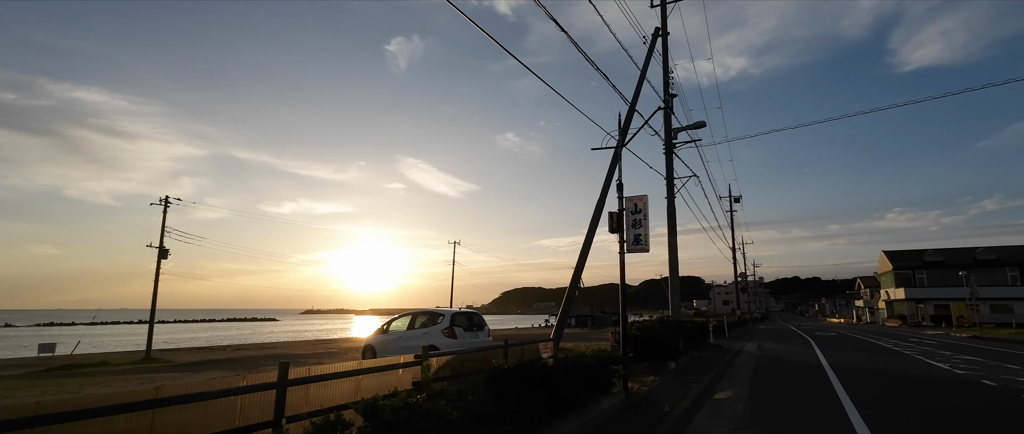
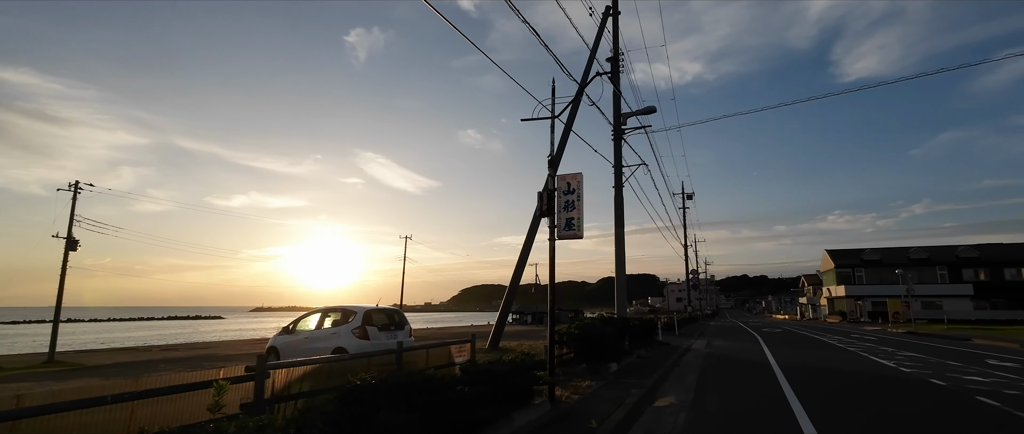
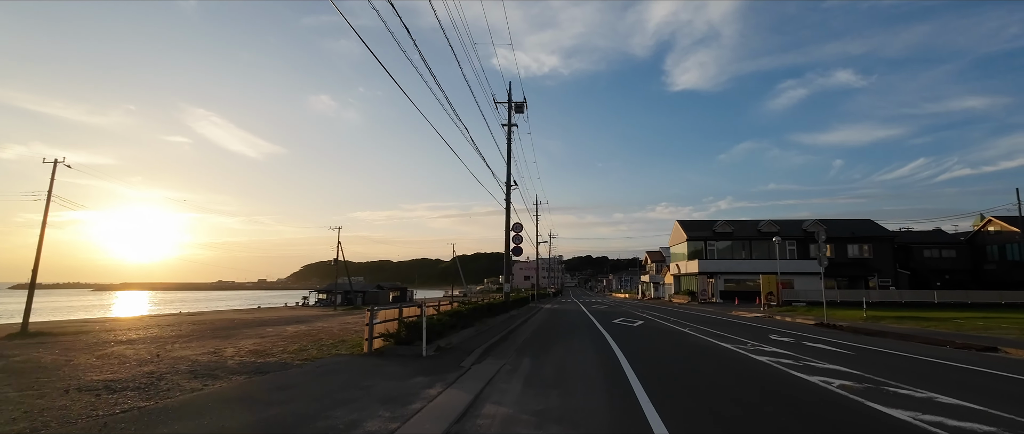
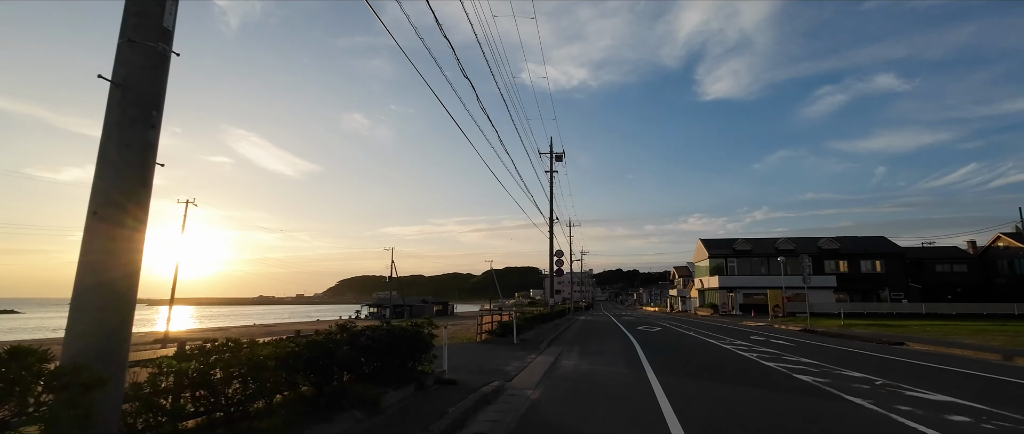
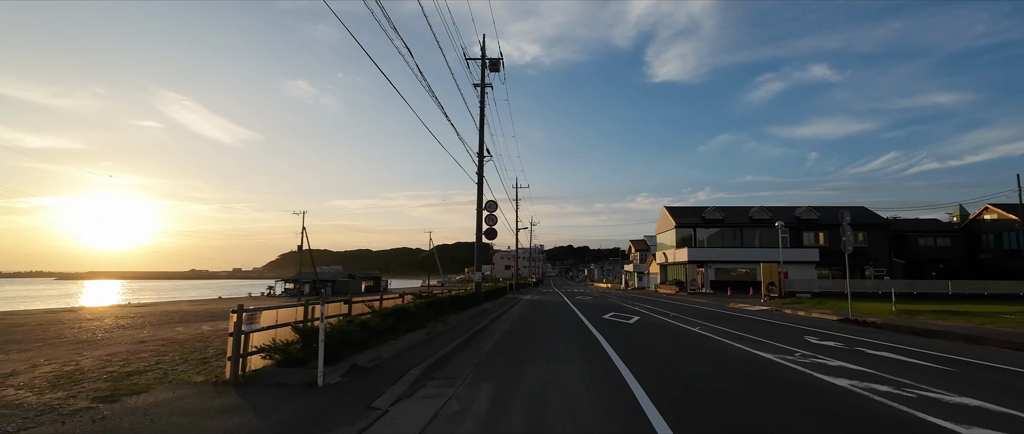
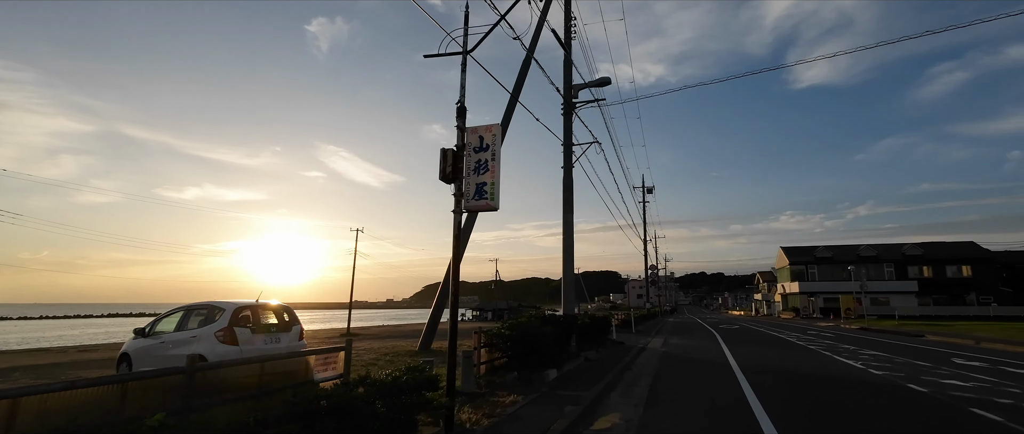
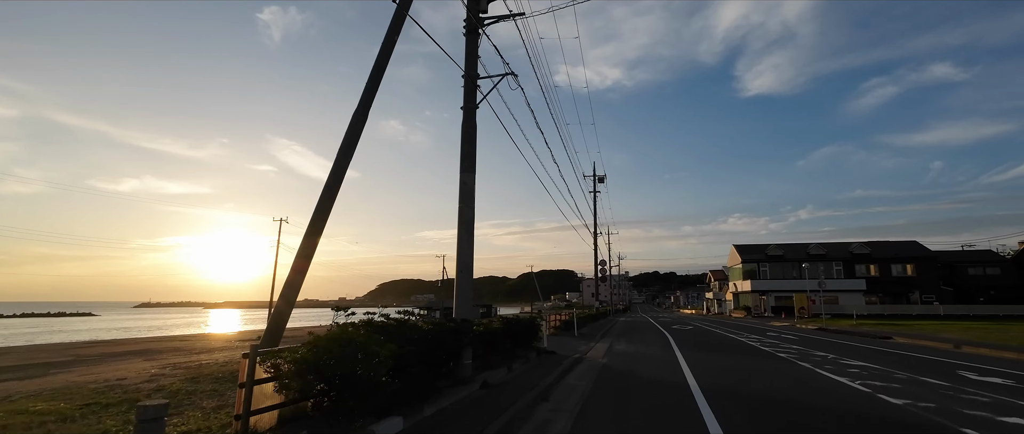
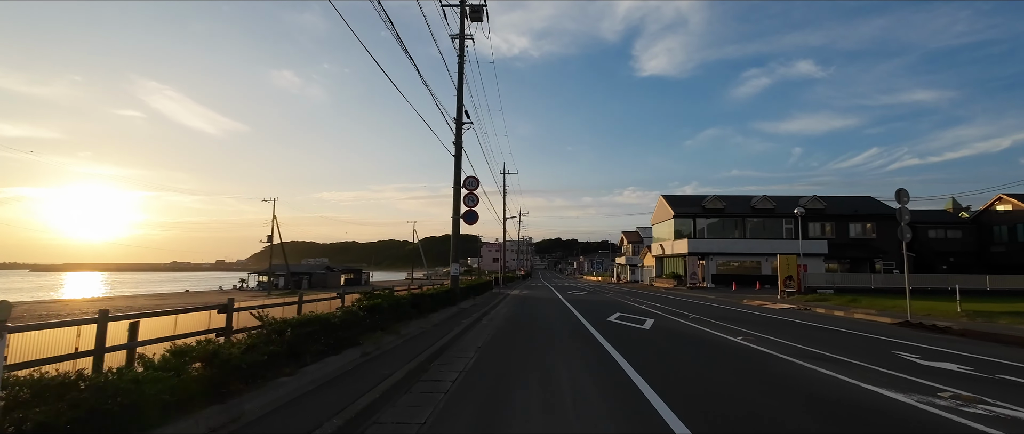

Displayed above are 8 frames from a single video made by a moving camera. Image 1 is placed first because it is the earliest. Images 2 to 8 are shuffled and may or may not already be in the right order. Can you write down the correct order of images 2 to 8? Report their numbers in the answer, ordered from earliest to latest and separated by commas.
2, 6, 7, 4, 3, 5, 8
